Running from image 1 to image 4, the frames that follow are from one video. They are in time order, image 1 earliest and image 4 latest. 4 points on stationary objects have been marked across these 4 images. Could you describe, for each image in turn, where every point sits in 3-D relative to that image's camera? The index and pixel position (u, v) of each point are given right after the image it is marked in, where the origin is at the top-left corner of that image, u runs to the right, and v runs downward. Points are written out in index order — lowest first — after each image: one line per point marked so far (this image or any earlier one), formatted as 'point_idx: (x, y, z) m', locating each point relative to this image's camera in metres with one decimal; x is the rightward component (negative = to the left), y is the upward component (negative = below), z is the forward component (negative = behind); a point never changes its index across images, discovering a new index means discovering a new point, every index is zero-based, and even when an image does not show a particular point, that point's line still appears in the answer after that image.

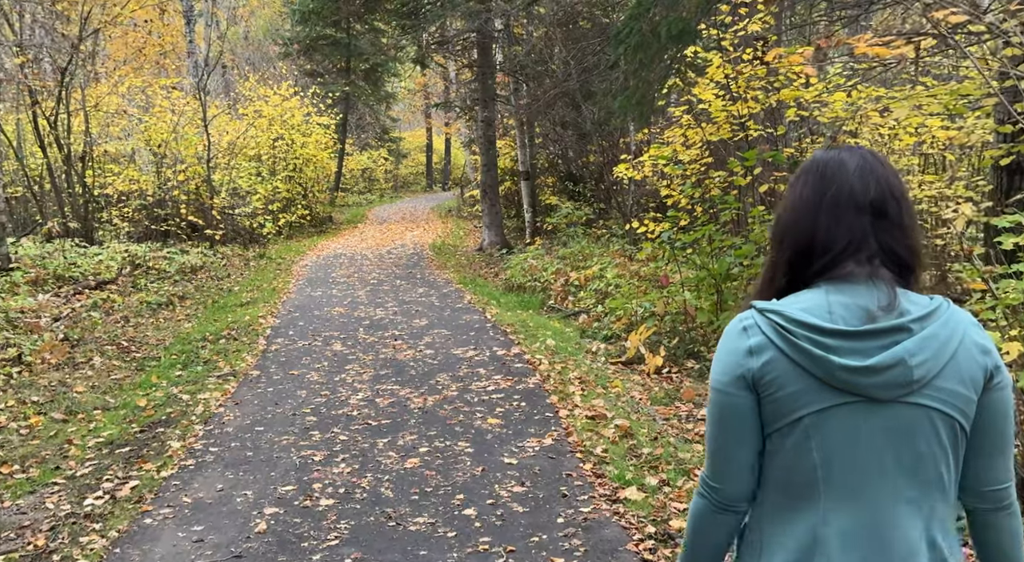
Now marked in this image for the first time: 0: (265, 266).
0: (-4.8, +0.3, +16.6) m
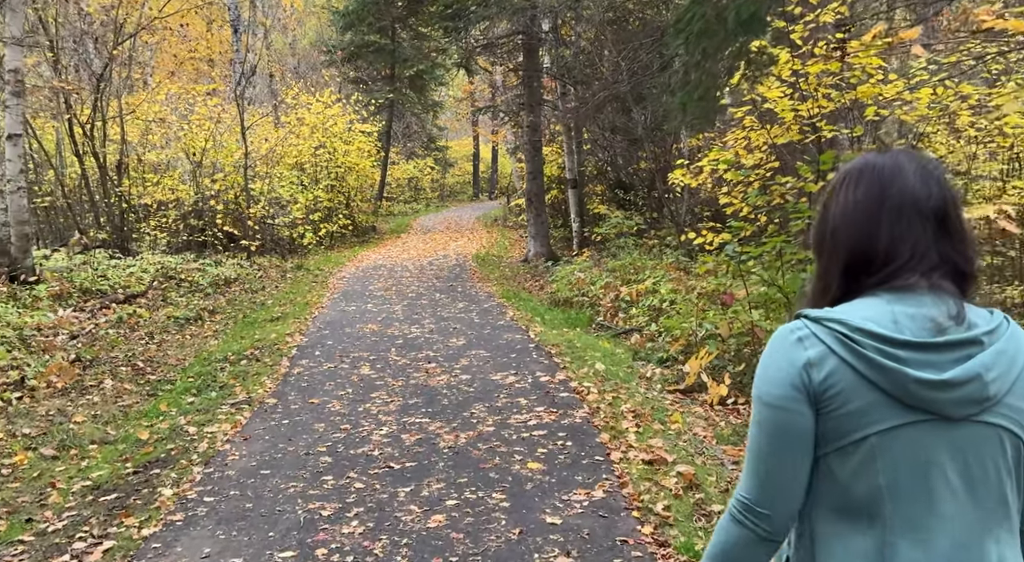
0: (-3.9, +0.1, +16.0) m
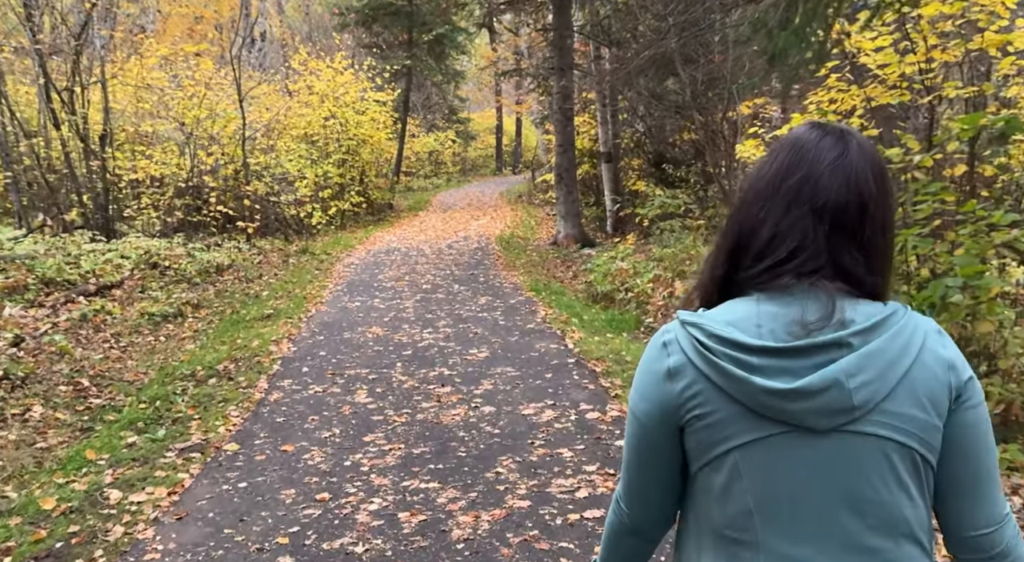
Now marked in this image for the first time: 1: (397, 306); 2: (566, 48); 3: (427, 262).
0: (-3.5, +0.3, +14.3) m
1: (-1.4, -0.3, +10.1) m
2: (+1.0, +4.3, +15.9) m
3: (-1.4, +0.3, +14.2) m
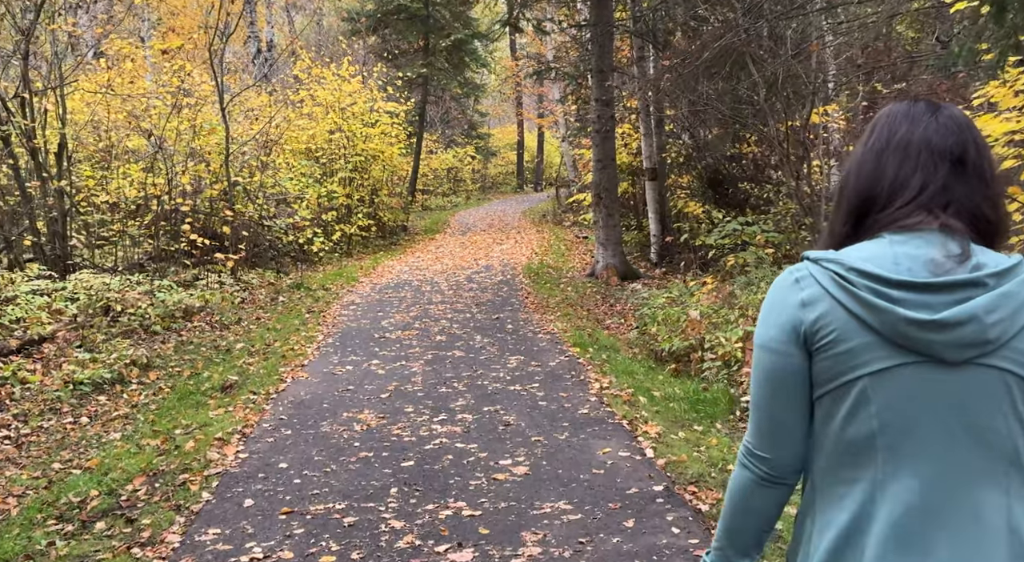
0: (-3.0, -0.3, +11.9) m
1: (-1.0, -0.8, +7.6) m
2: (+1.5, +3.7, +13.5) m
3: (-1.0, -0.3, +11.8) m
